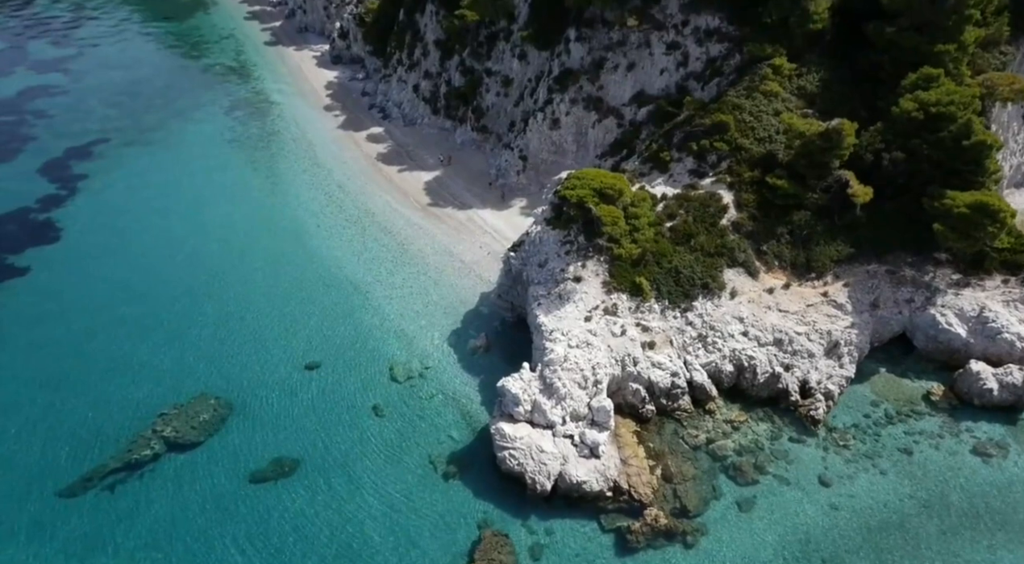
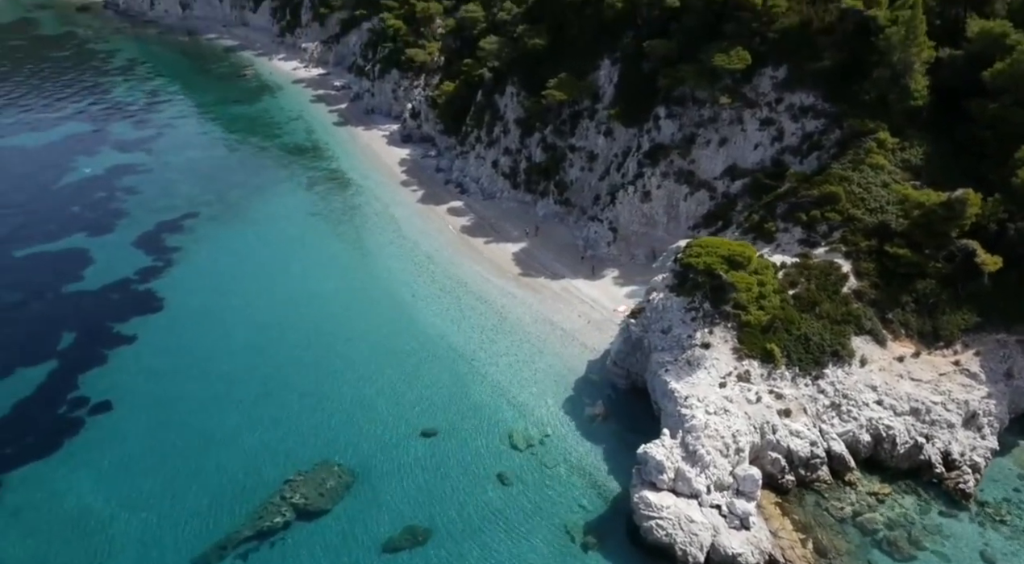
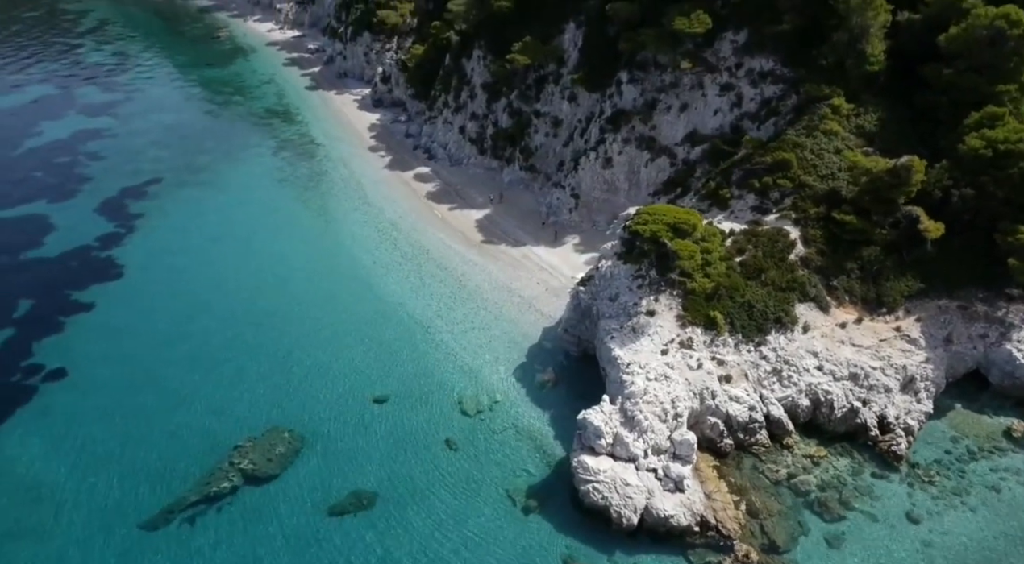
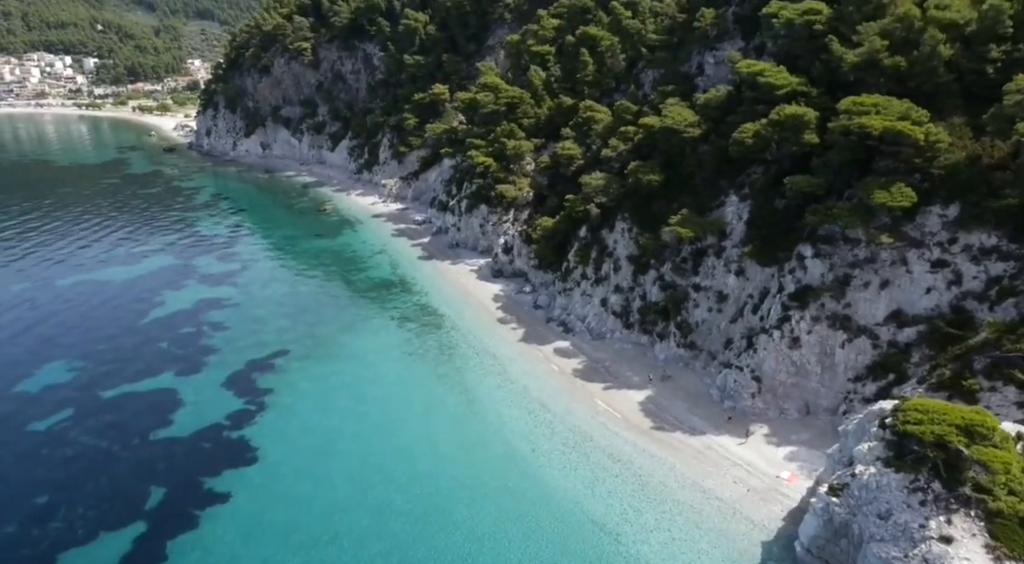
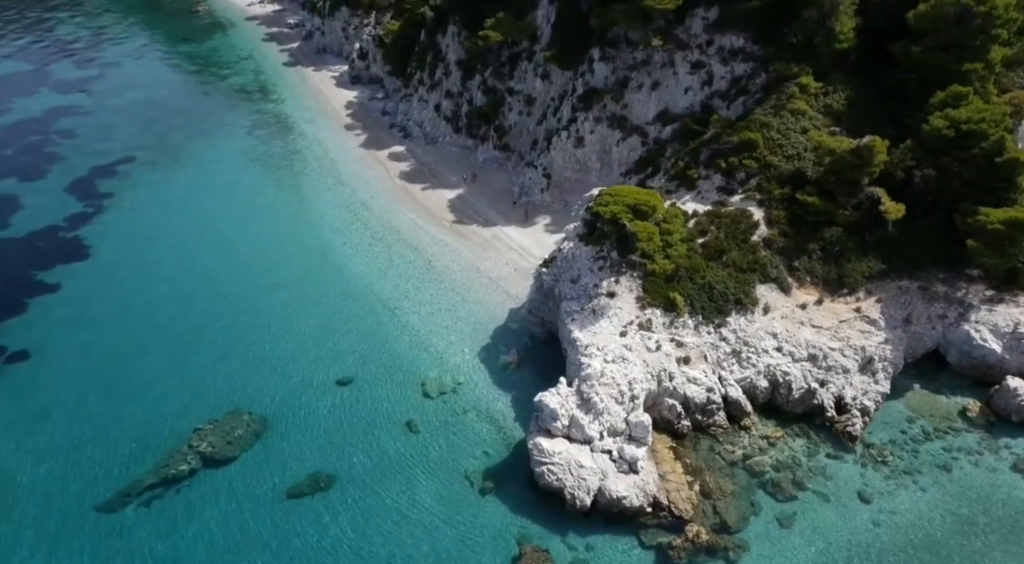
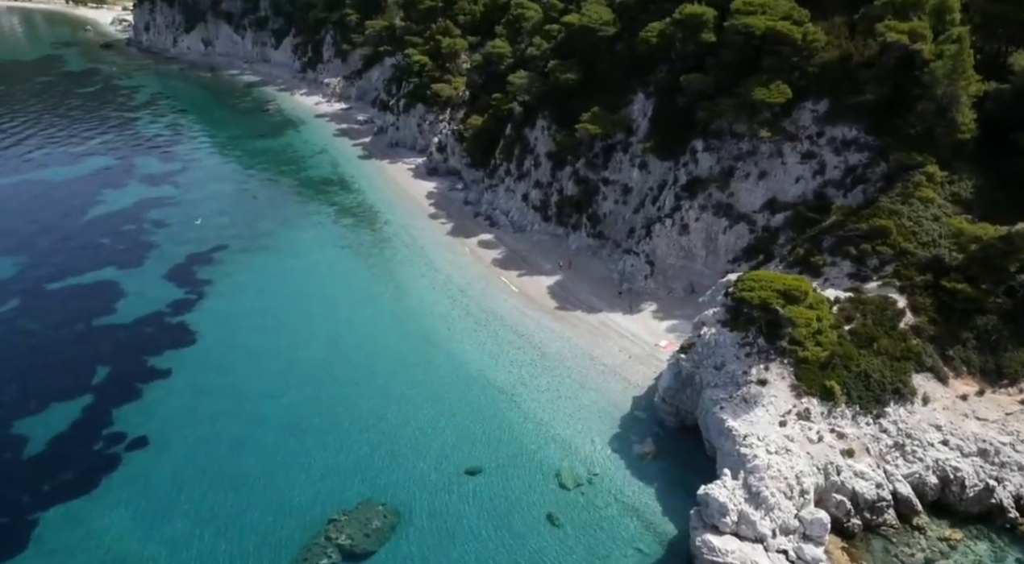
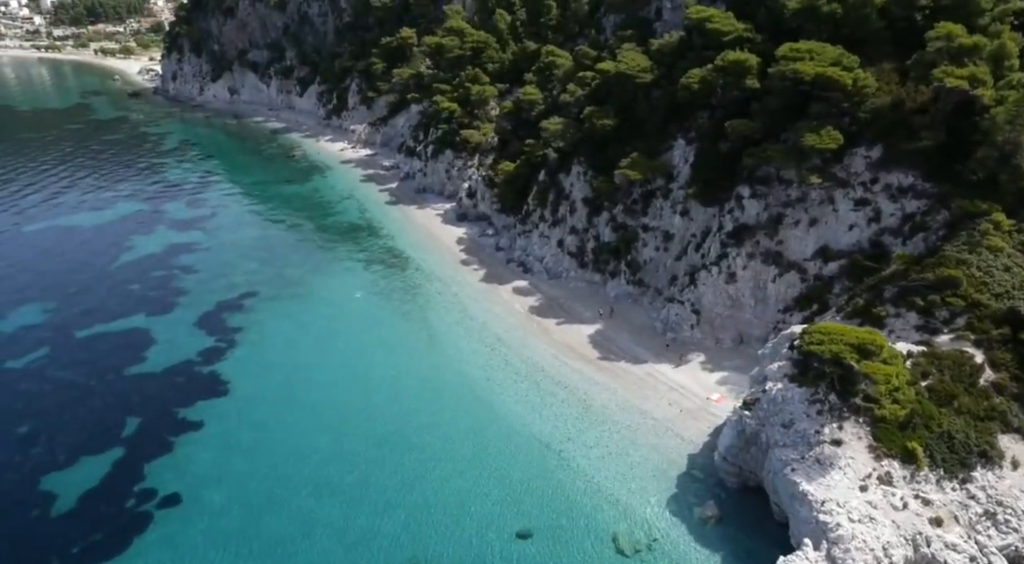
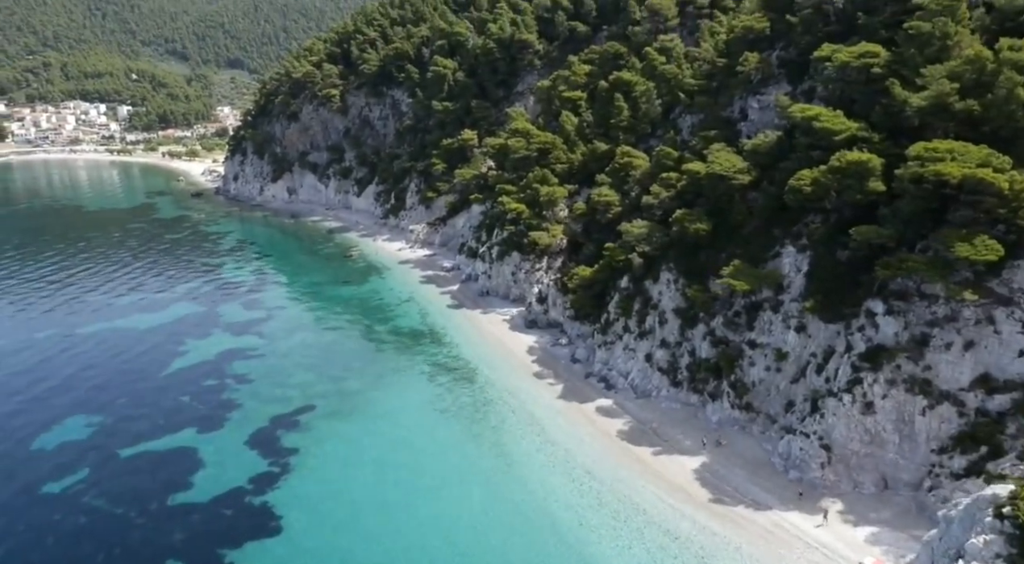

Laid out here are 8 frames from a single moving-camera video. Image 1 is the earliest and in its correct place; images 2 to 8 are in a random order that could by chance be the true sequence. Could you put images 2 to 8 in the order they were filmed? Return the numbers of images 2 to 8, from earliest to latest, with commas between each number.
5, 3, 2, 6, 7, 4, 8
